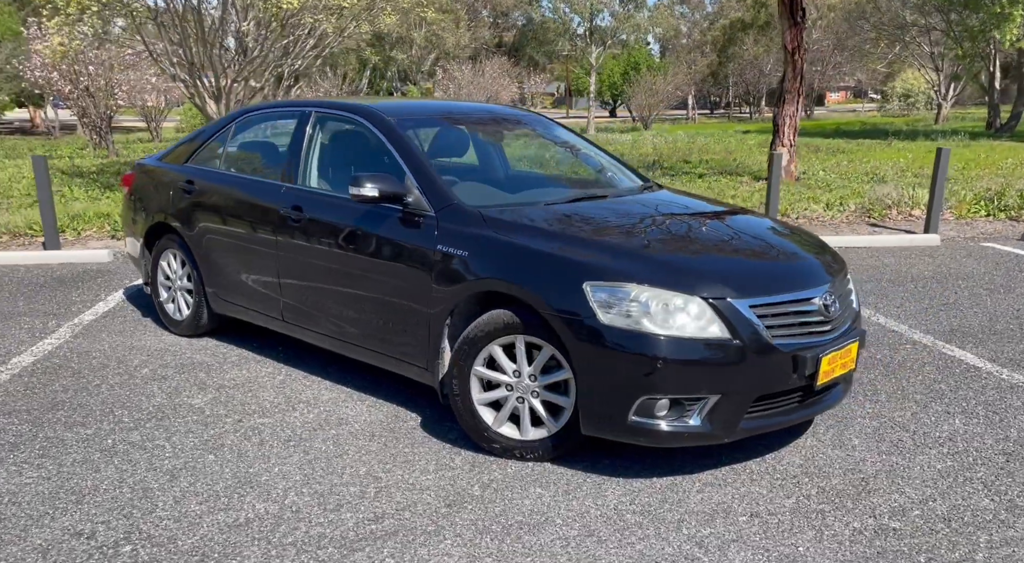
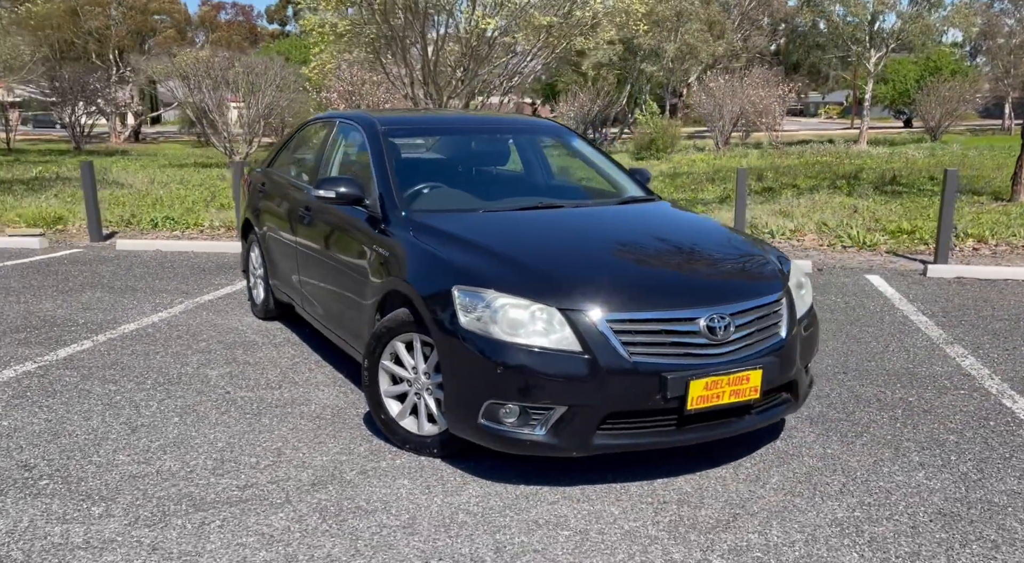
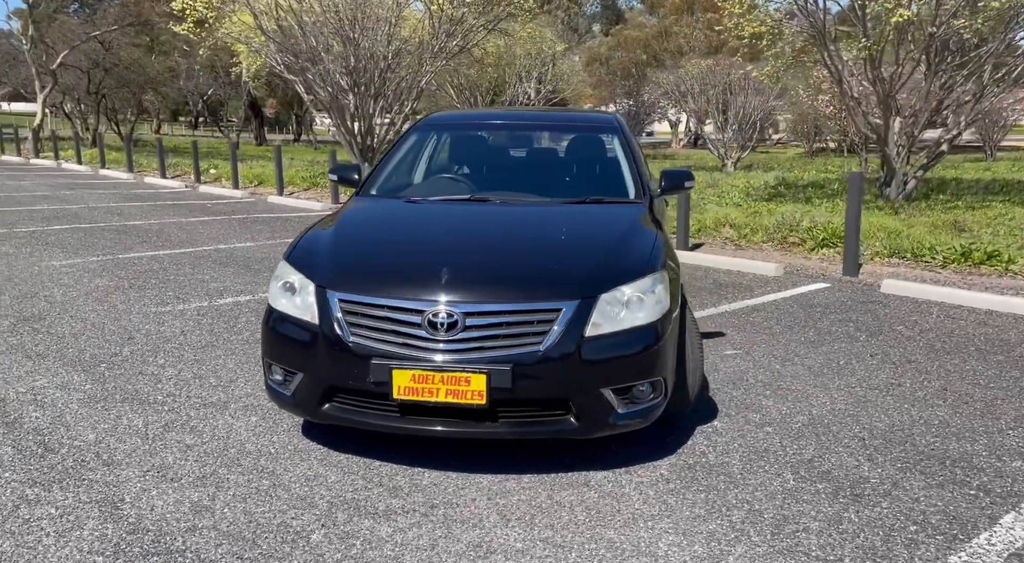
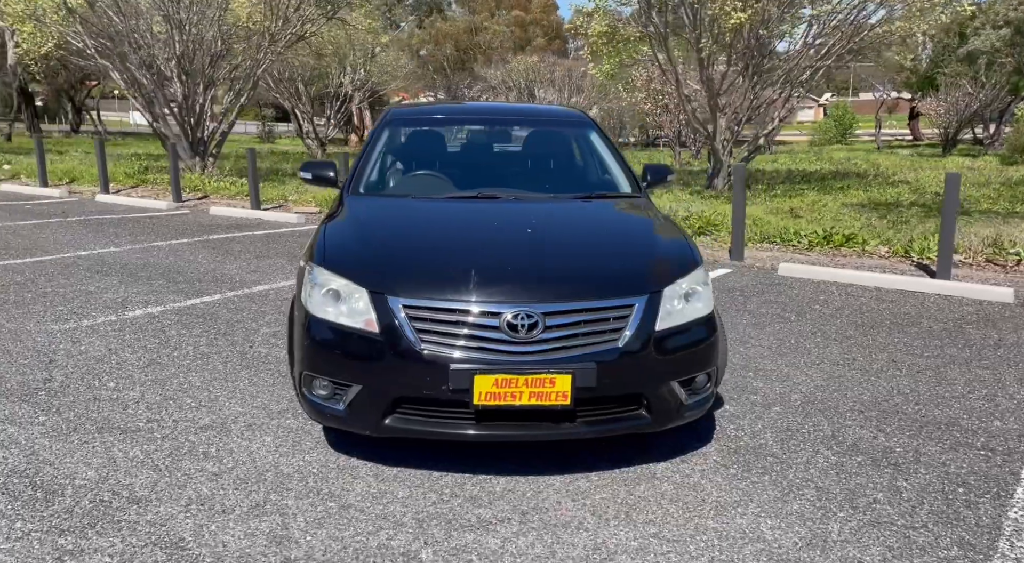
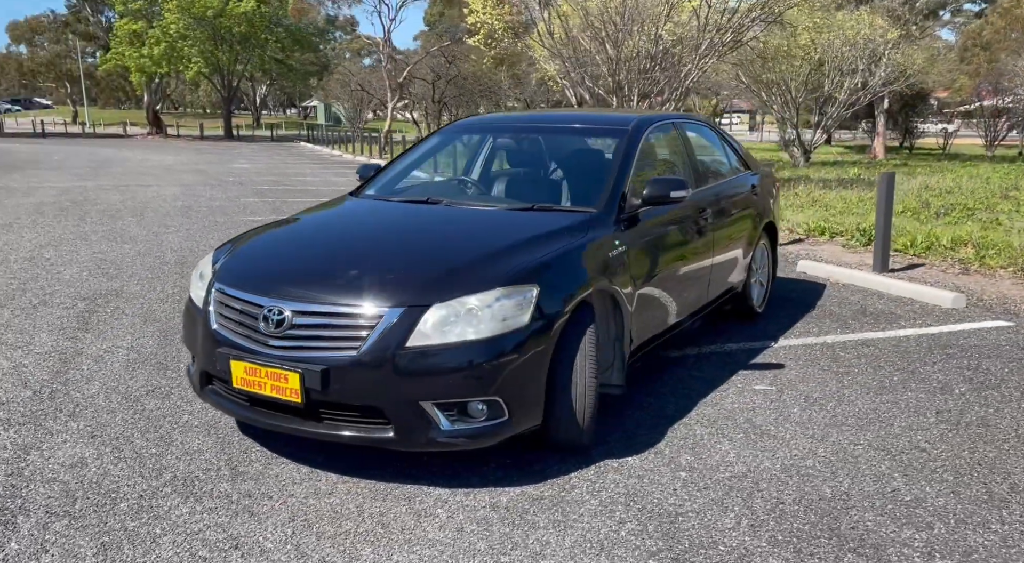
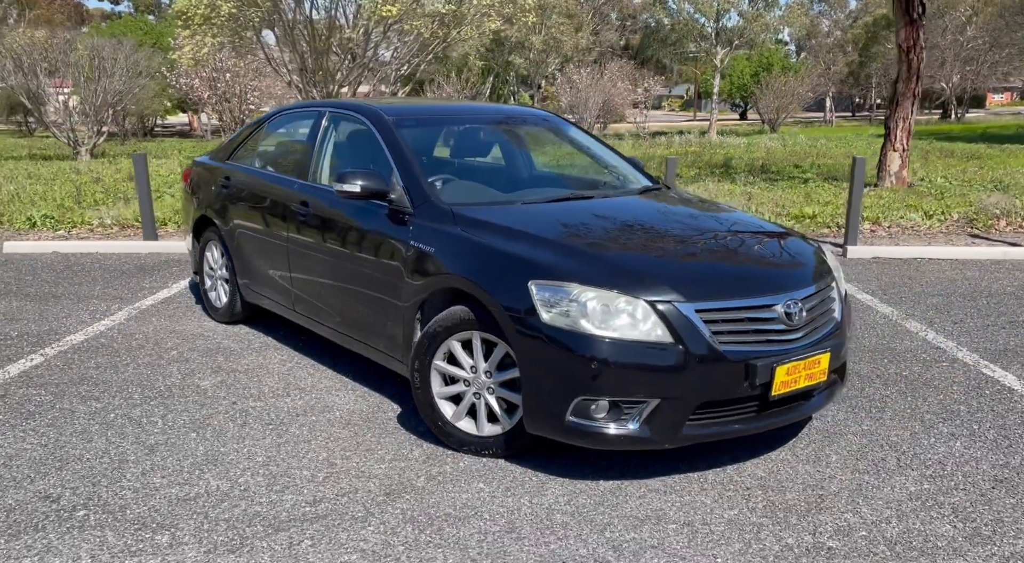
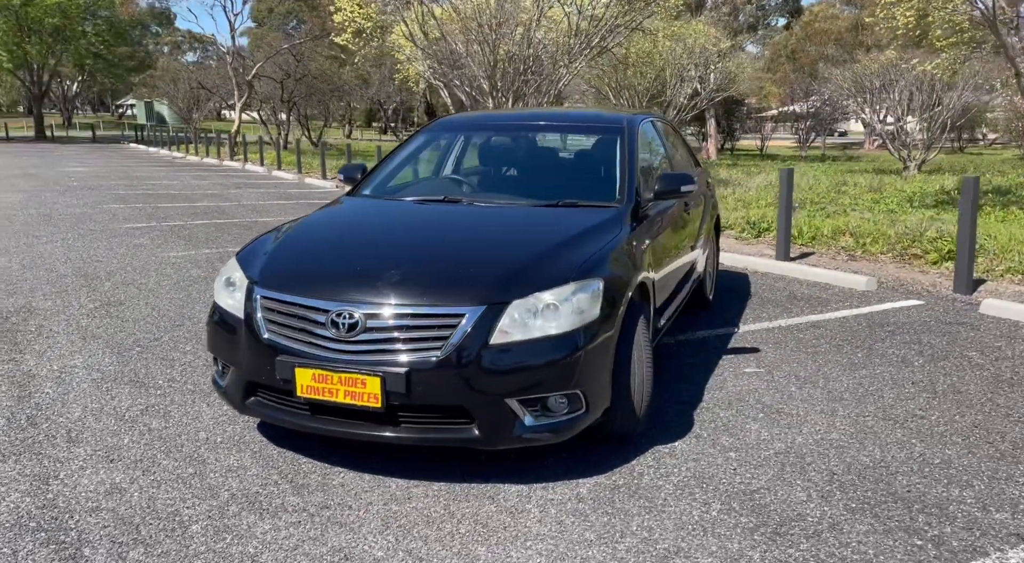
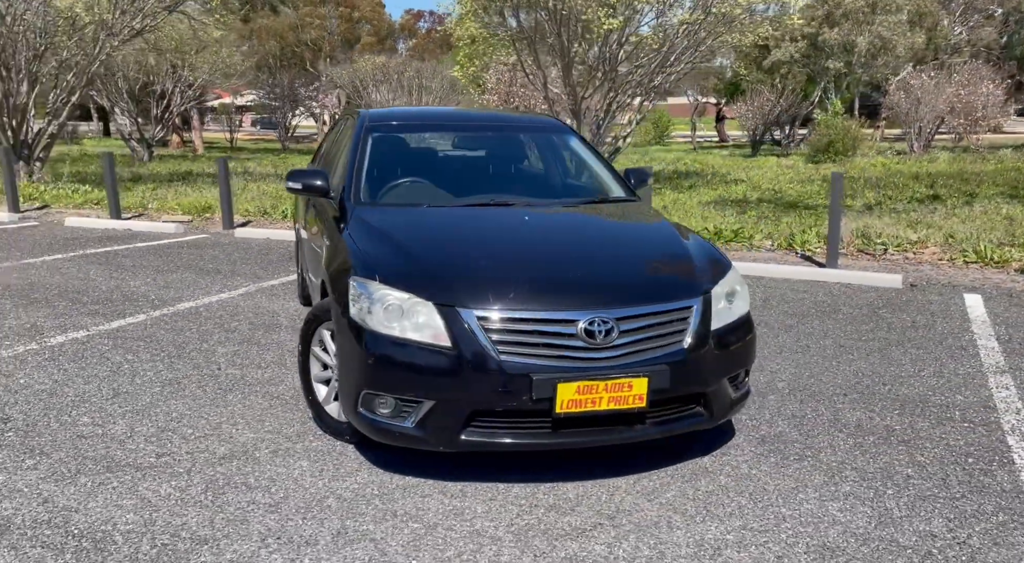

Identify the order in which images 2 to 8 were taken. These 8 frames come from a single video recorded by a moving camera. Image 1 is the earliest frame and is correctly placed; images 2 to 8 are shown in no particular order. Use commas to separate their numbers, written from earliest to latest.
6, 2, 8, 4, 3, 7, 5
